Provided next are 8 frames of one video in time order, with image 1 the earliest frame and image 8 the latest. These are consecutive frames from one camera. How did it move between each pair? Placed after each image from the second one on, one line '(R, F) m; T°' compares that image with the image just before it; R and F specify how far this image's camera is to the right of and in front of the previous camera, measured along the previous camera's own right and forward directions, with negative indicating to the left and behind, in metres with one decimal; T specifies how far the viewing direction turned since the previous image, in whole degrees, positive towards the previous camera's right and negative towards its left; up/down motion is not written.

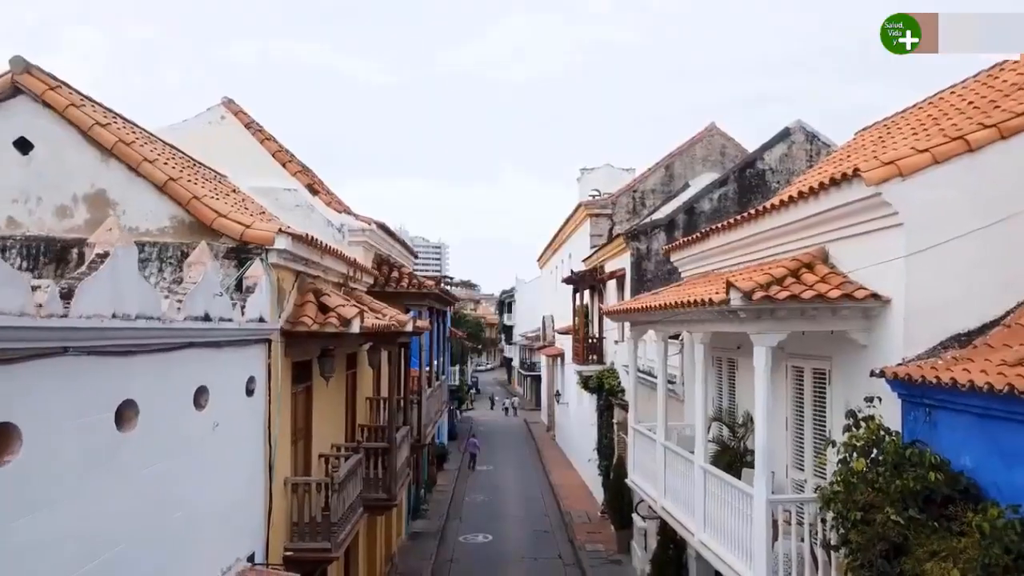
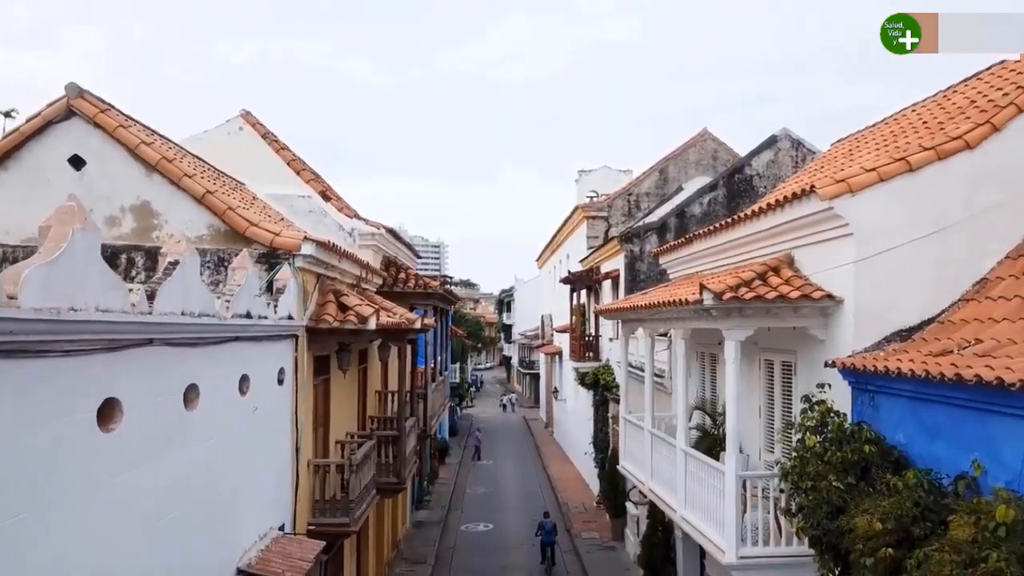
(0.0, -0.9) m; 0°
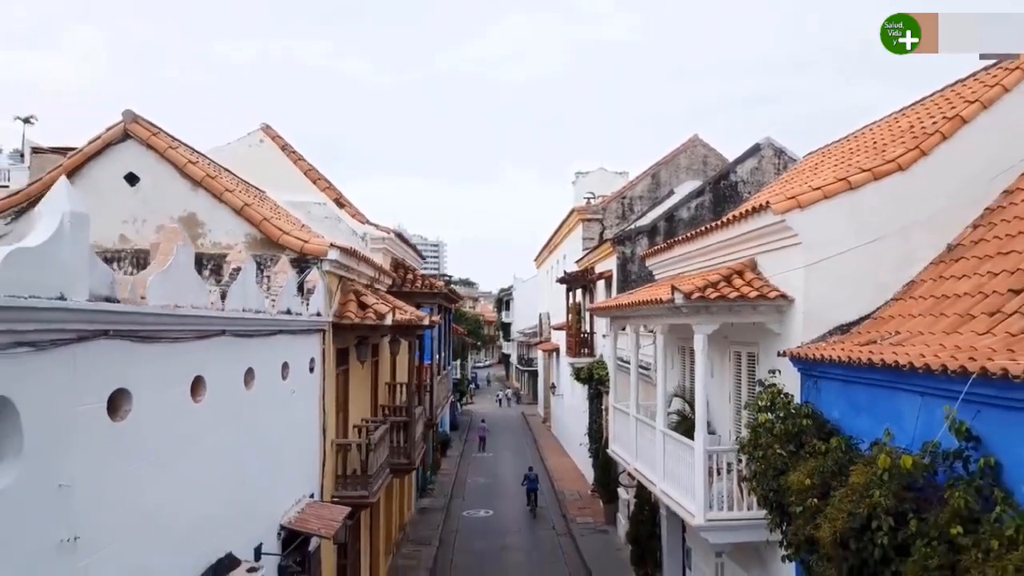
(0.0, -1.3) m; 0°
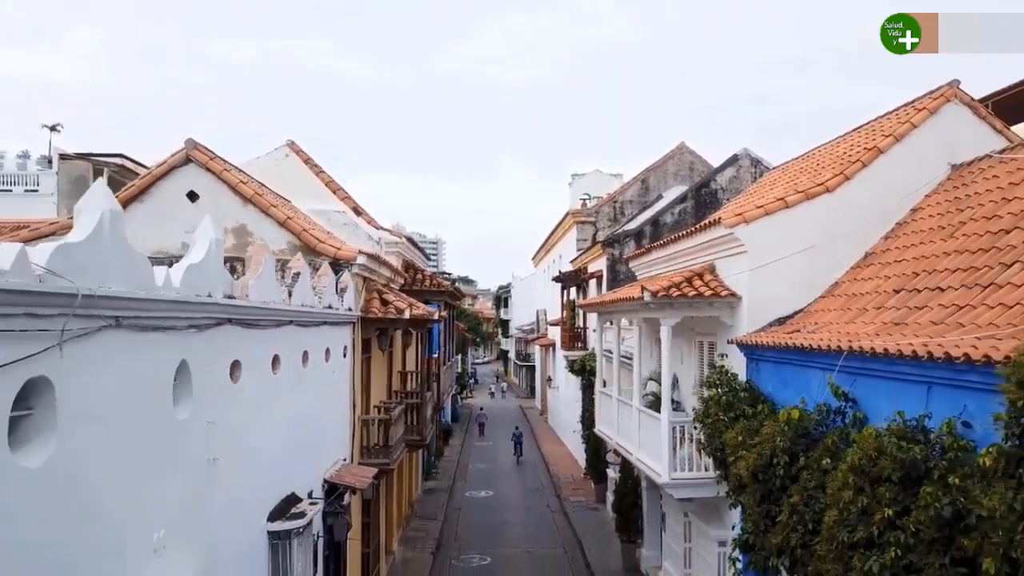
(0.0, -1.9) m; 0°
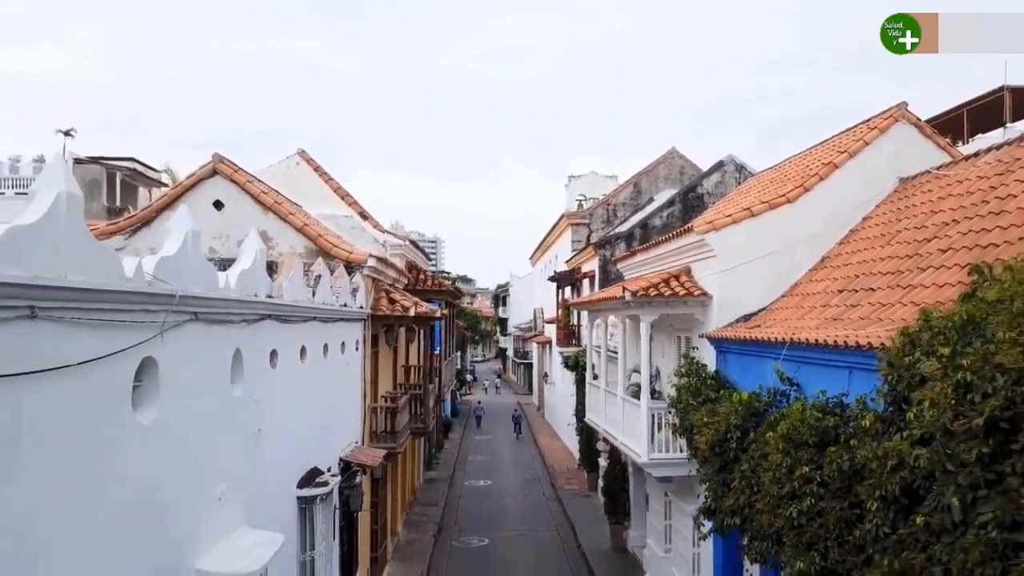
(+0.1, -1.3) m; 0°
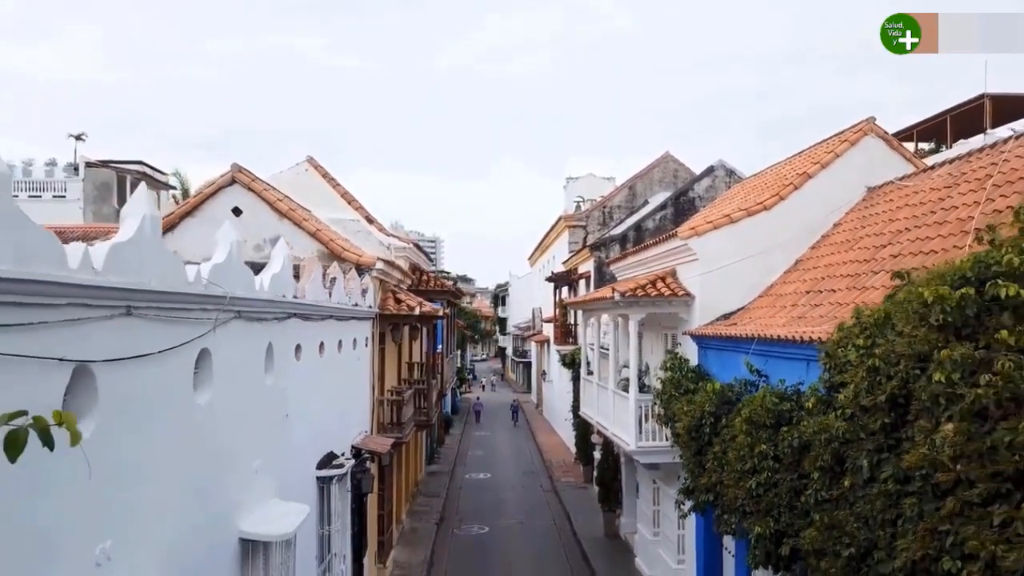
(0.0, -1.0) m; 0°
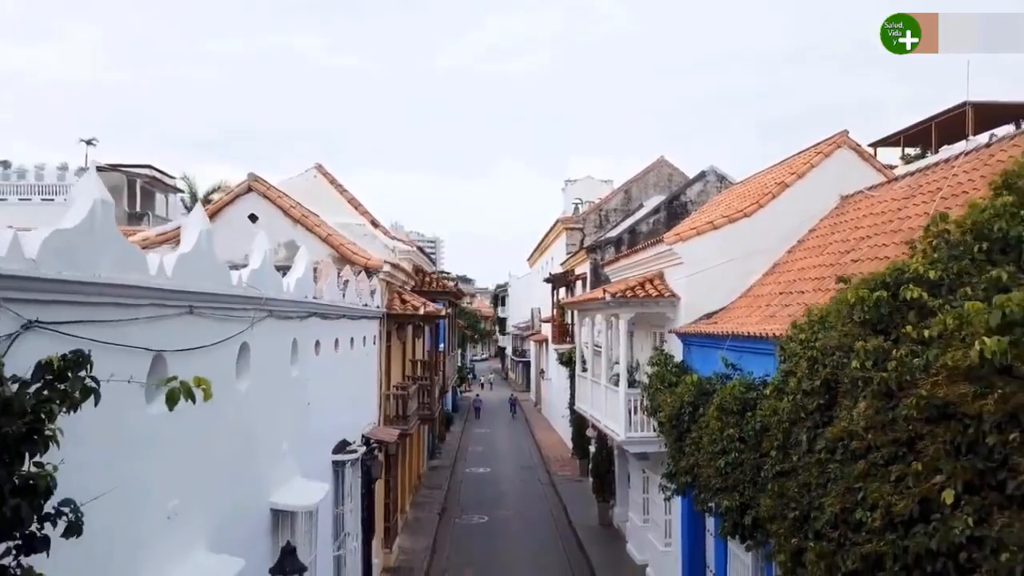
(0.0, -1.0) m; 0°
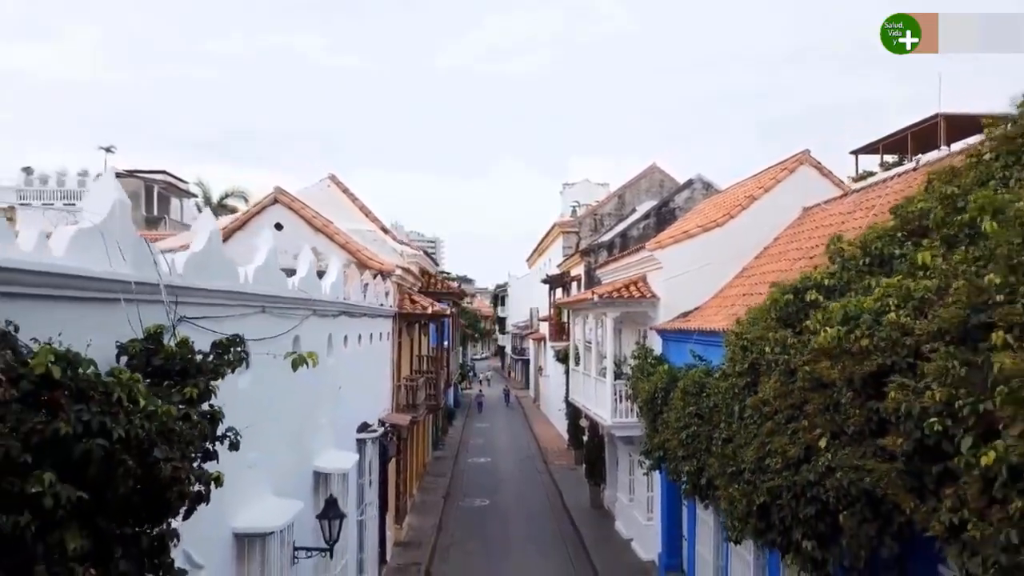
(0.0, -1.7) m; 0°
